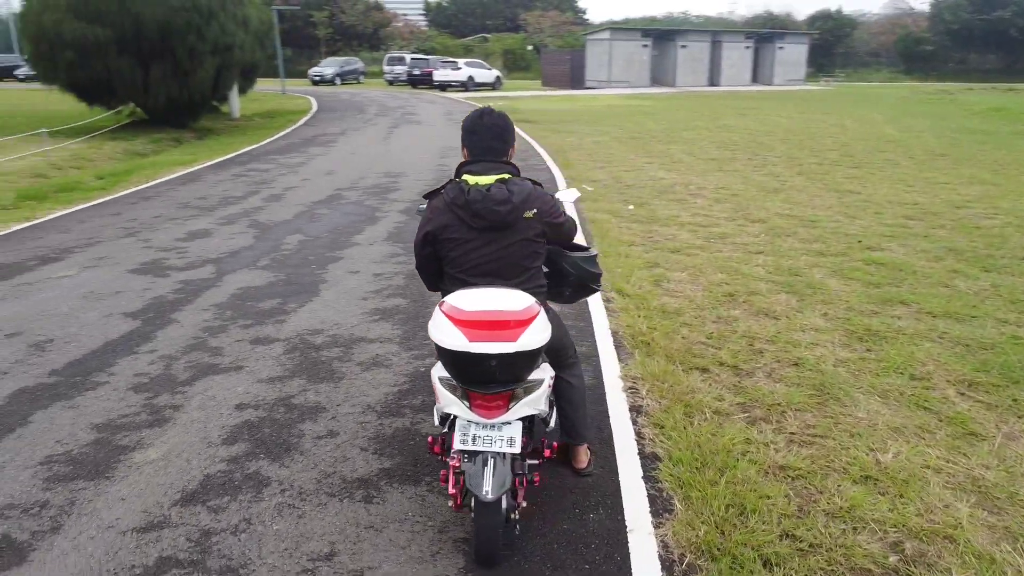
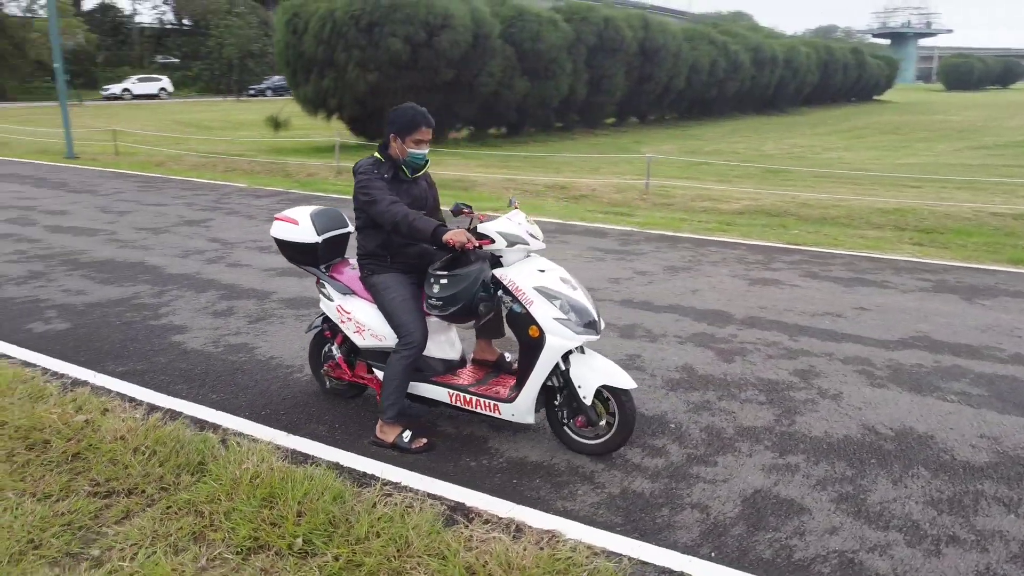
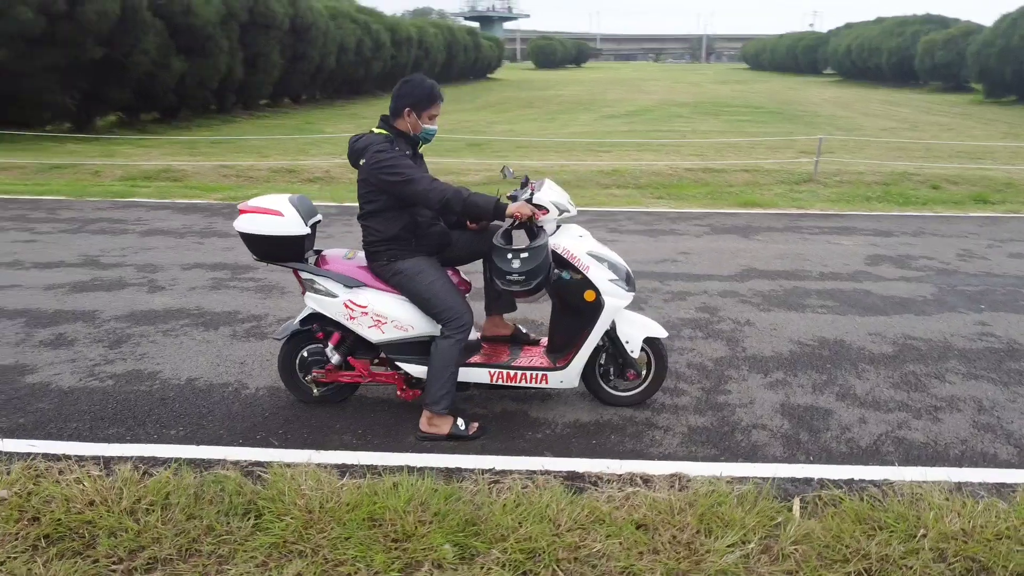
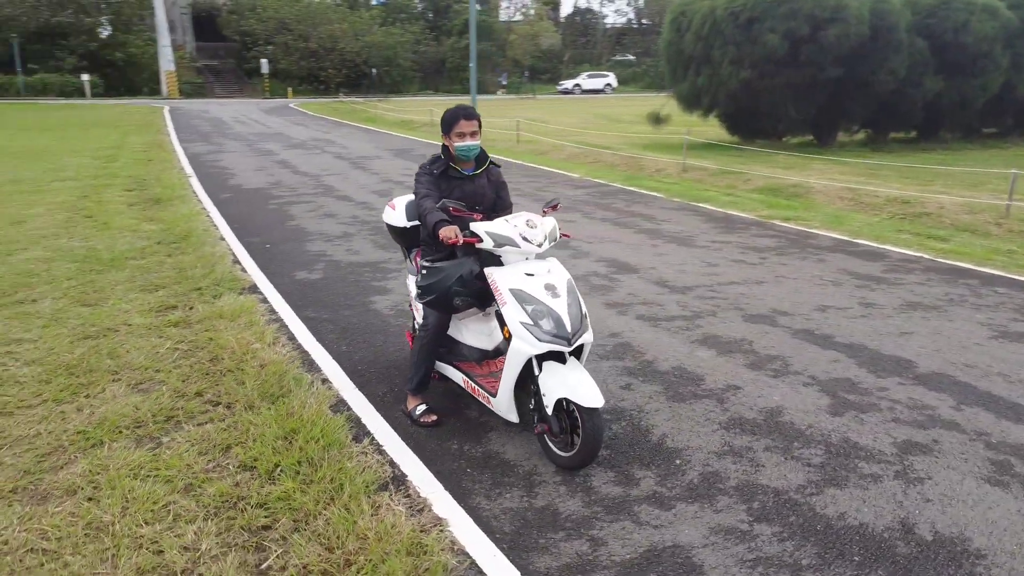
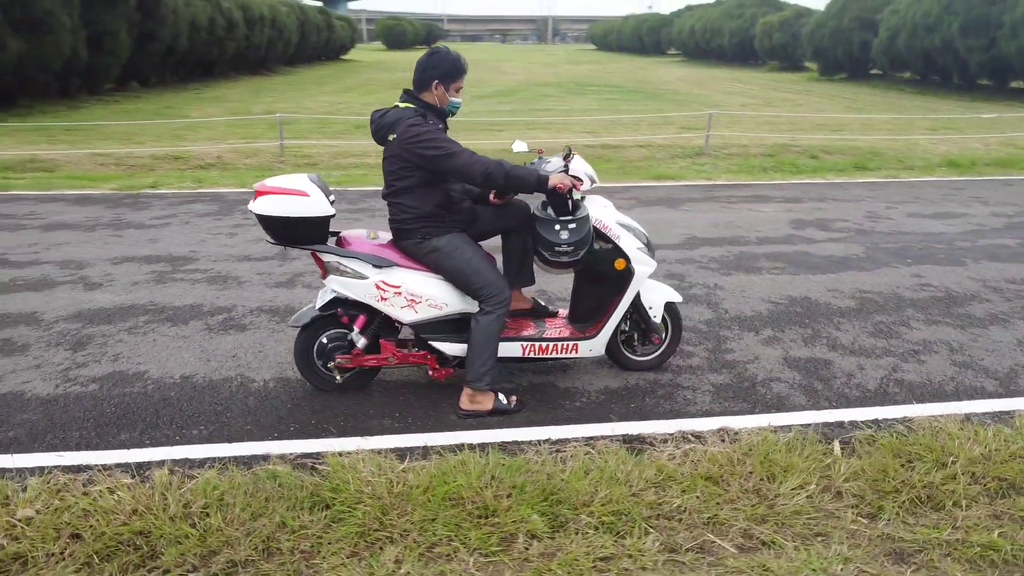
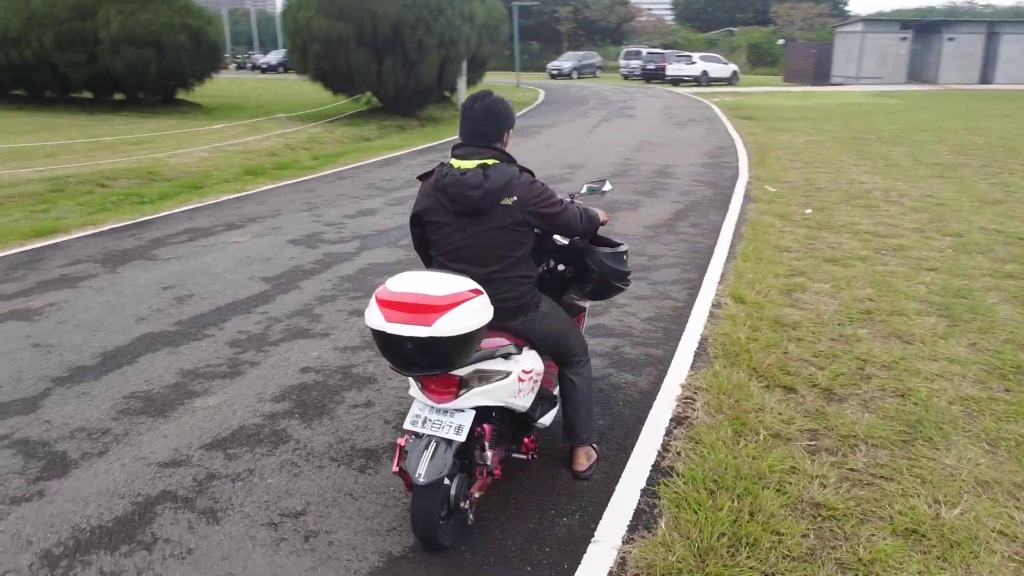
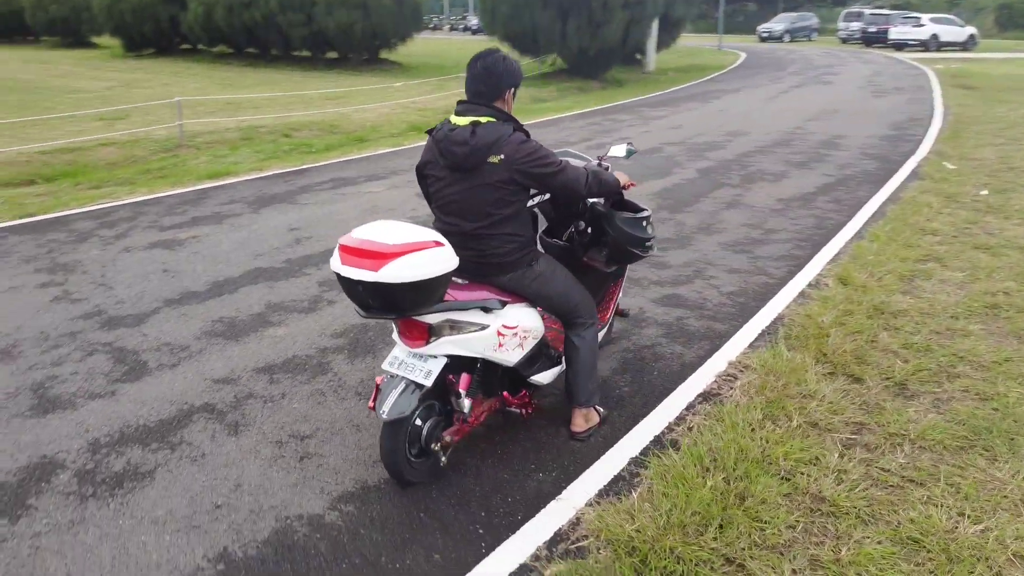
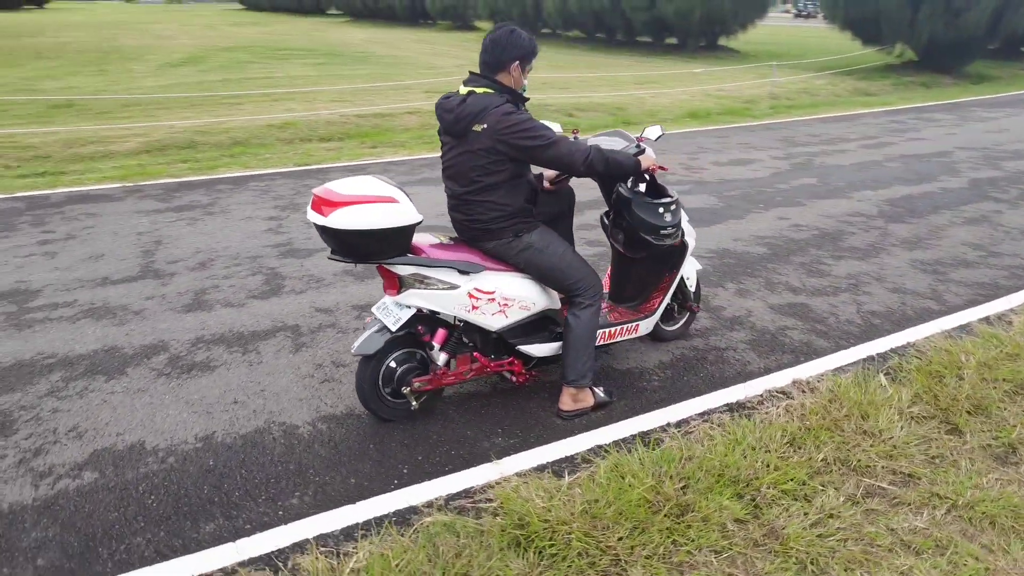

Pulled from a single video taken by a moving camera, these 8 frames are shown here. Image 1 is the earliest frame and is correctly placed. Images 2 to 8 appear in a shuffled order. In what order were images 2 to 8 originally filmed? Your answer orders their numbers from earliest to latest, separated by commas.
6, 7, 8, 5, 3, 2, 4
